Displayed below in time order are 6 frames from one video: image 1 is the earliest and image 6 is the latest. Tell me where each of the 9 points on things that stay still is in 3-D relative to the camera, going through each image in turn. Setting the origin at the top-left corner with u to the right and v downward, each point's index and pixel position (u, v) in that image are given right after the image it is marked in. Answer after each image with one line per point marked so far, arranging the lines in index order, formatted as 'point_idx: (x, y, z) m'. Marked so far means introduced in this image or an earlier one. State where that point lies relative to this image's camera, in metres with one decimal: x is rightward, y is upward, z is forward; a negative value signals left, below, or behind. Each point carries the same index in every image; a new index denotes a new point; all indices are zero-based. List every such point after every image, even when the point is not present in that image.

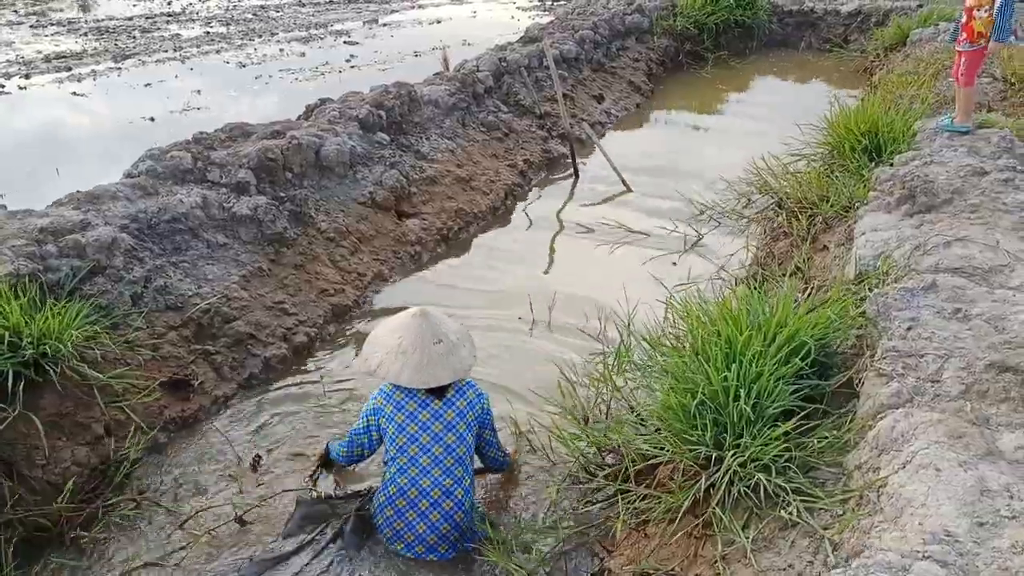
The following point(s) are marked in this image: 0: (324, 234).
0: (-1.4, +0.4, +5.5) m
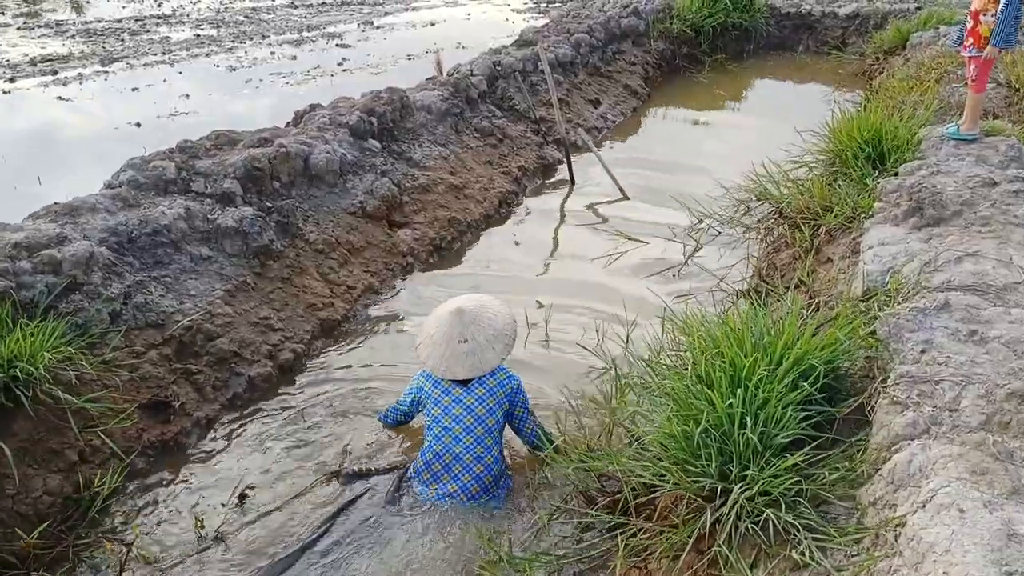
0: (-1.5, +0.3, +5.3) m
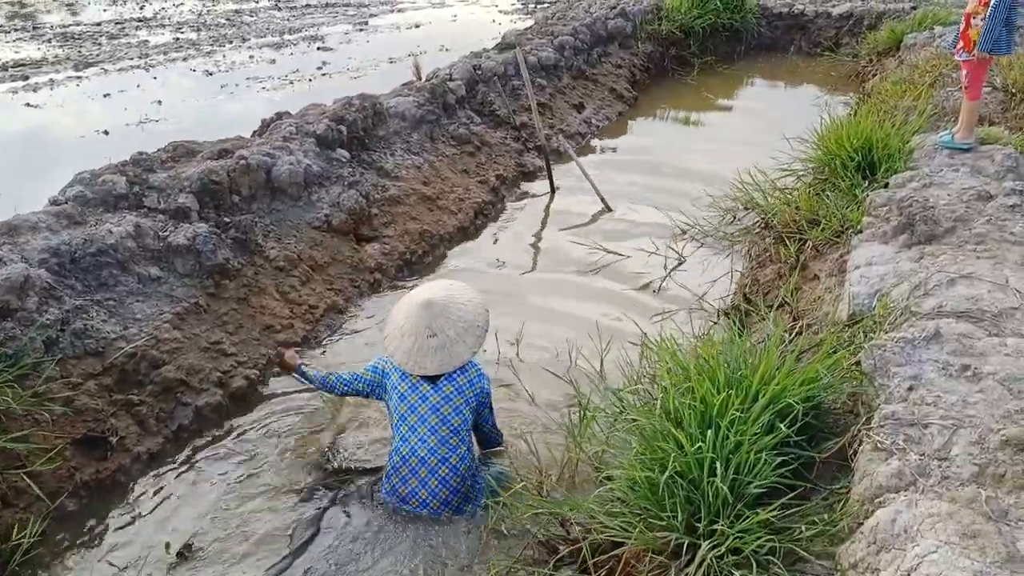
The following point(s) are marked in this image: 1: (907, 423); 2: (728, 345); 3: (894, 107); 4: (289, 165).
0: (-1.7, +0.2, +5.0) m
1: (+1.5, -0.5, +2.7) m
2: (+1.1, -0.3, +3.7) m
3: (+3.6, +1.7, +6.7) m
4: (-1.7, +0.9, +5.5) m
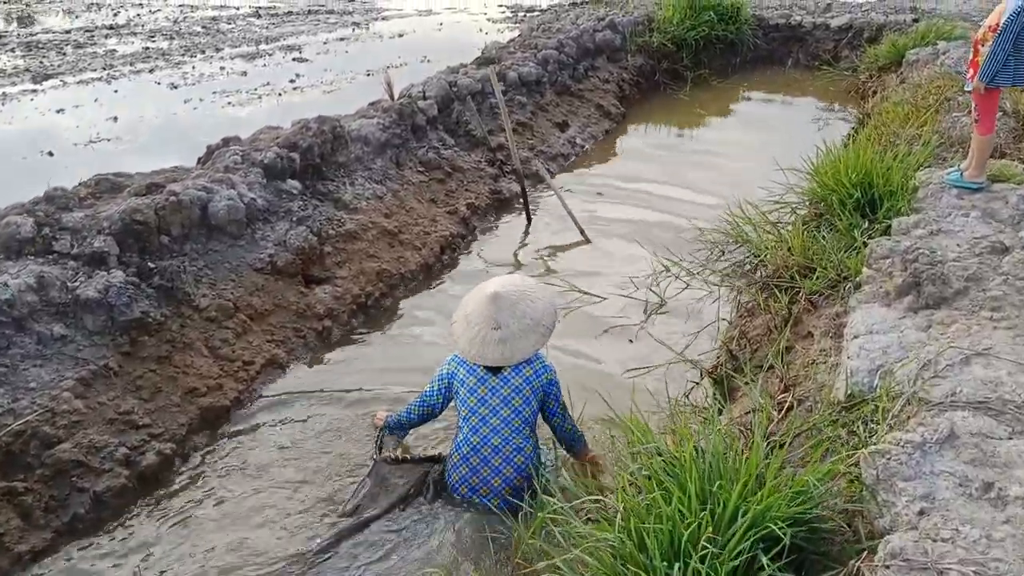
0: (-2.0, -0.2, +4.5) m
1: (+1.2, -0.9, +2.2) m
2: (+0.9, -0.6, +3.2) m
3: (+3.4, +1.3, +6.2) m
4: (-2.0, +0.6, +4.9) m
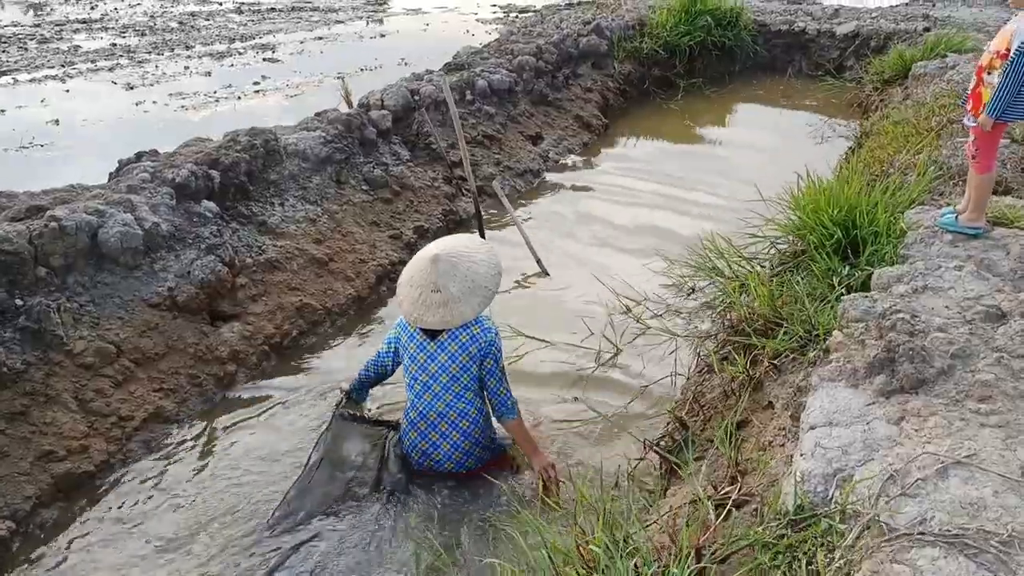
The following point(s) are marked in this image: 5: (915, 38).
0: (-2.4, -0.4, +3.9) m
1: (+0.7, -1.2, +1.6) m
2: (+0.4, -0.9, +2.6) m
3: (+3.0, +1.0, +5.5) m
4: (-2.4, +0.4, +4.4) m
5: (+5.8, +3.6, +10.2) m
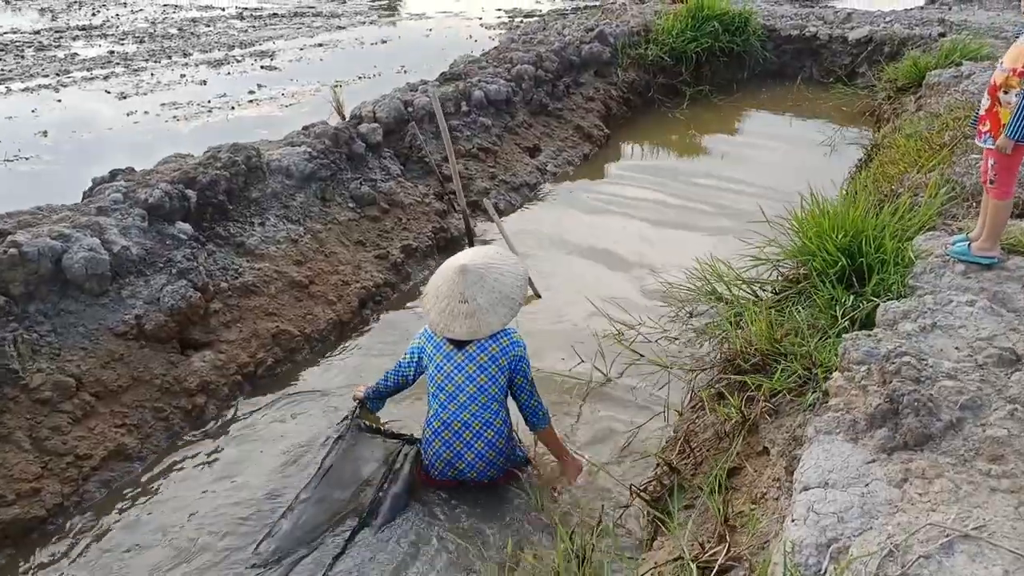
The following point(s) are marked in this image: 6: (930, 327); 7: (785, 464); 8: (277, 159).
0: (-2.5, -0.6, +3.7) m
1: (+0.6, -1.3, +1.3) m
2: (+0.2, -1.1, +2.3) m
3: (+2.9, +0.8, +5.3) m
4: (-2.5, +0.2, +4.2) m
5: (+5.8, +3.4, +9.9) m
6: (+1.9, -0.2, +3.3) m
7: (+1.2, -0.8, +3.1) m
8: (-1.9, +1.0, +5.6) m
